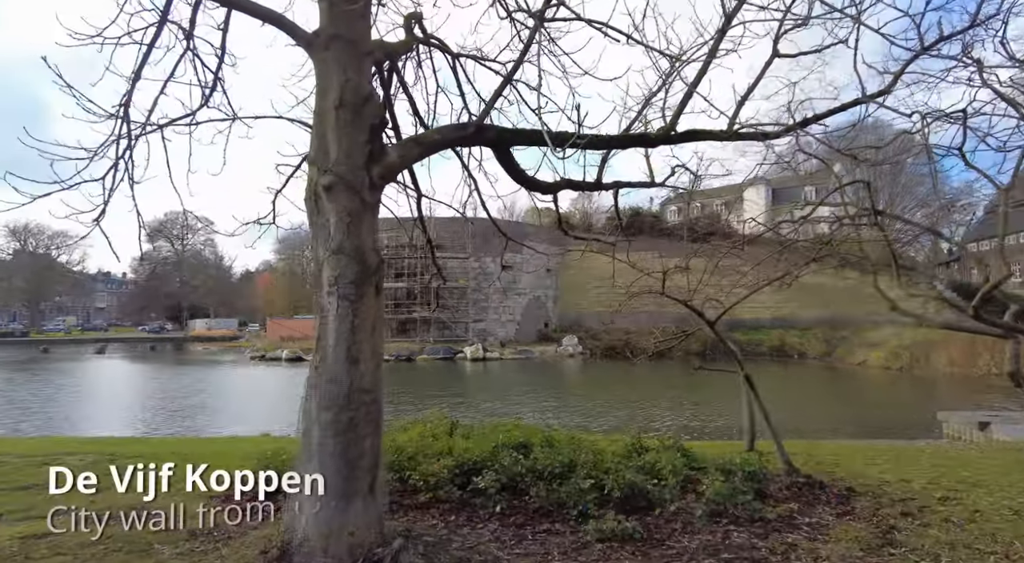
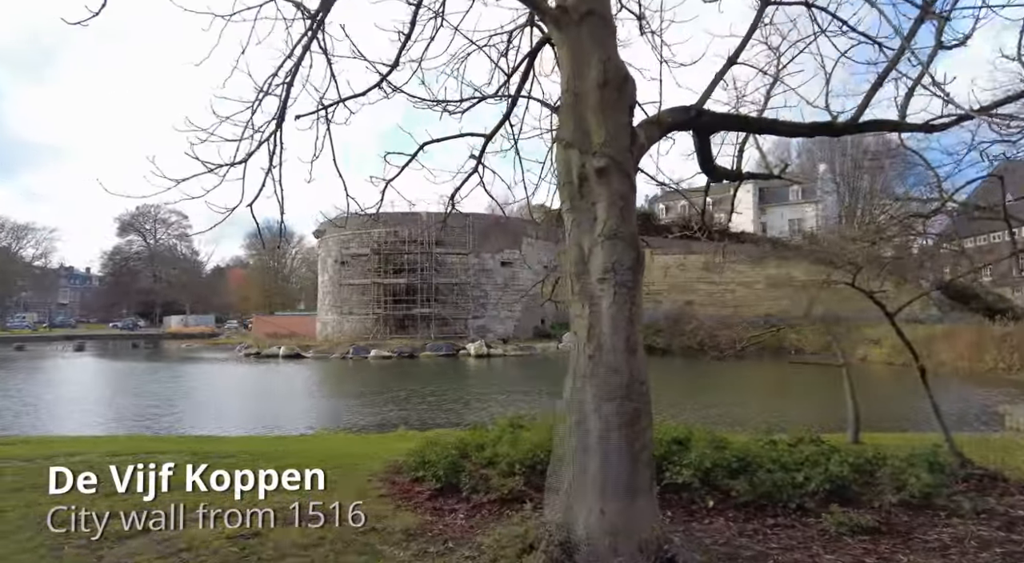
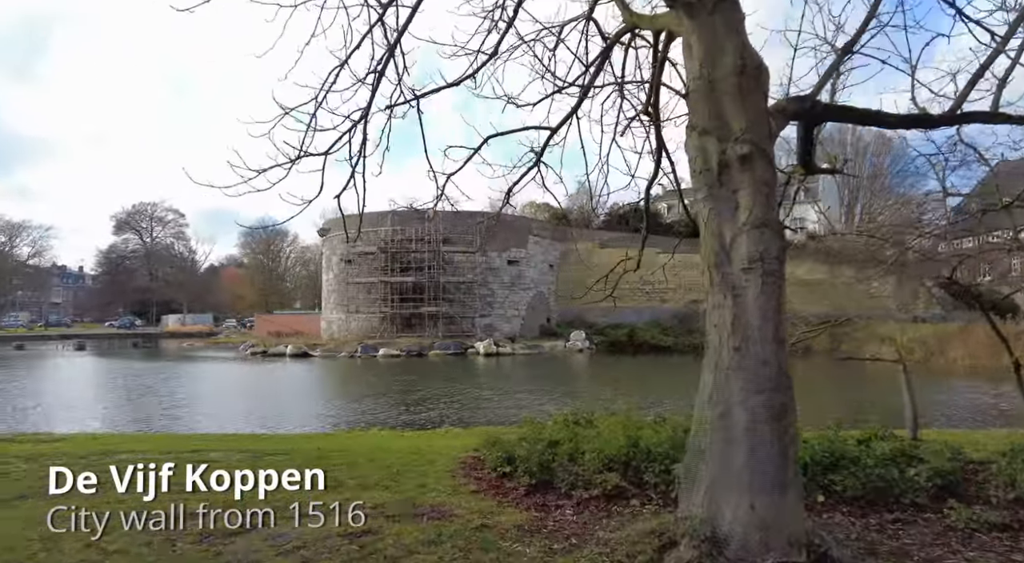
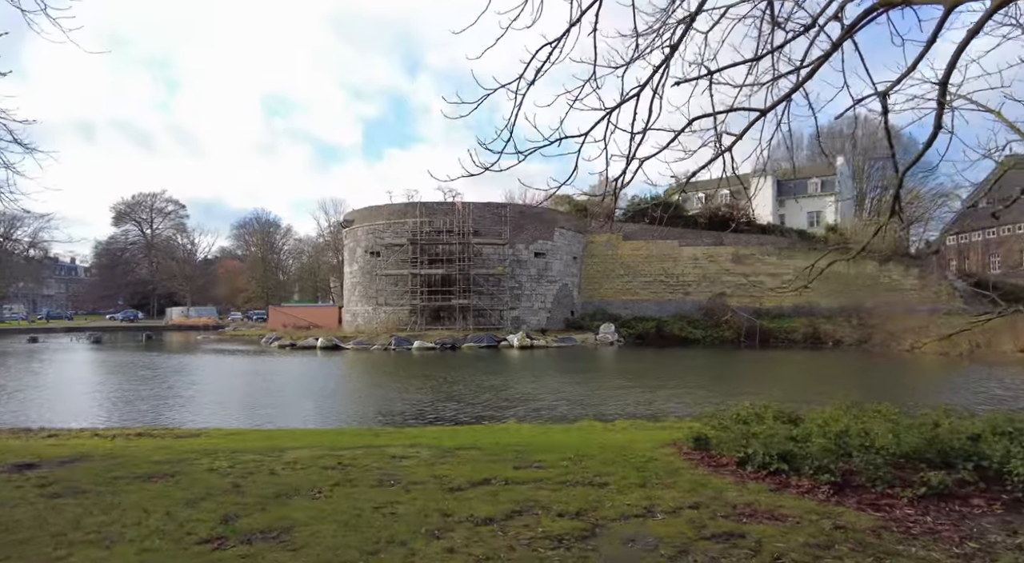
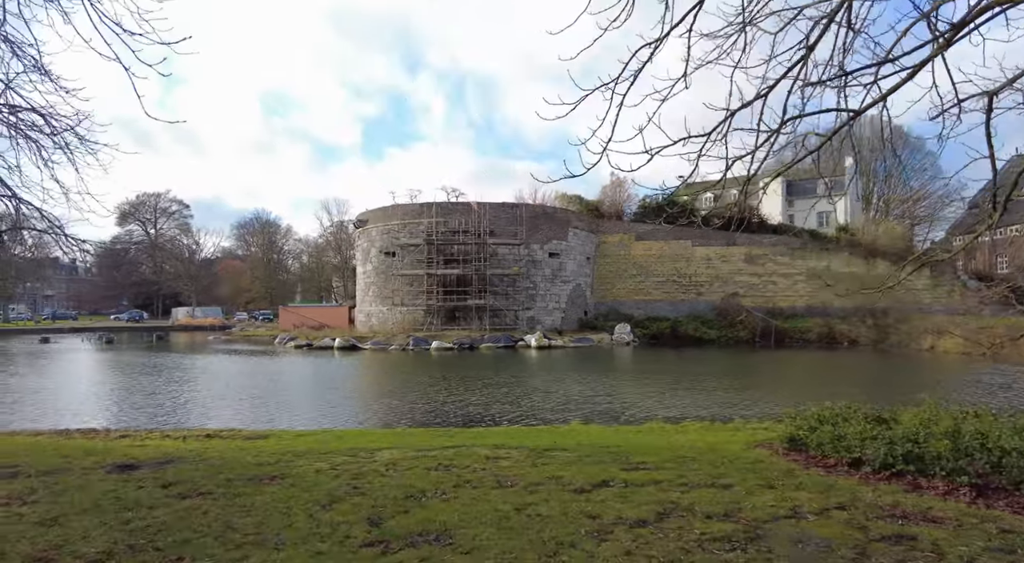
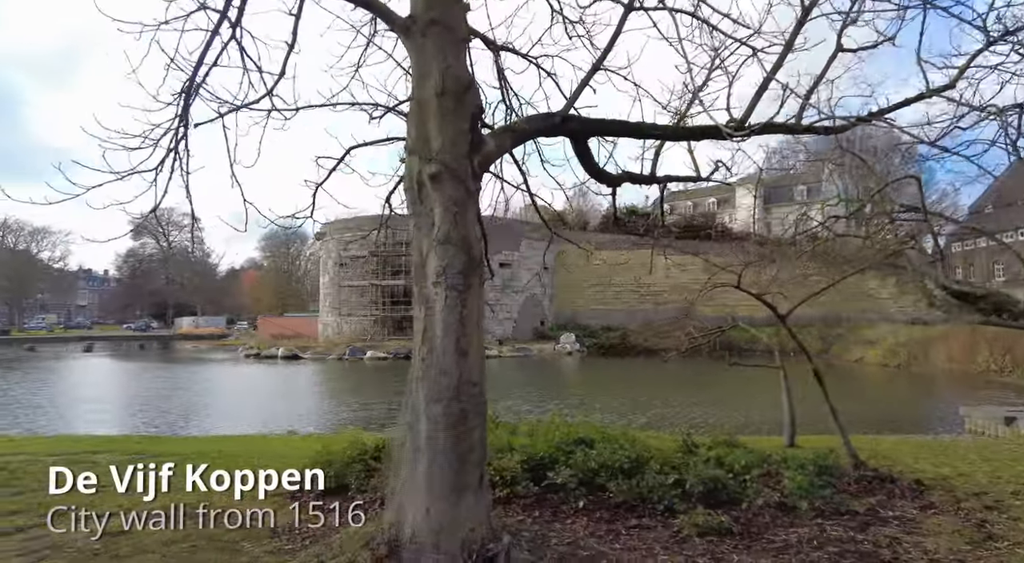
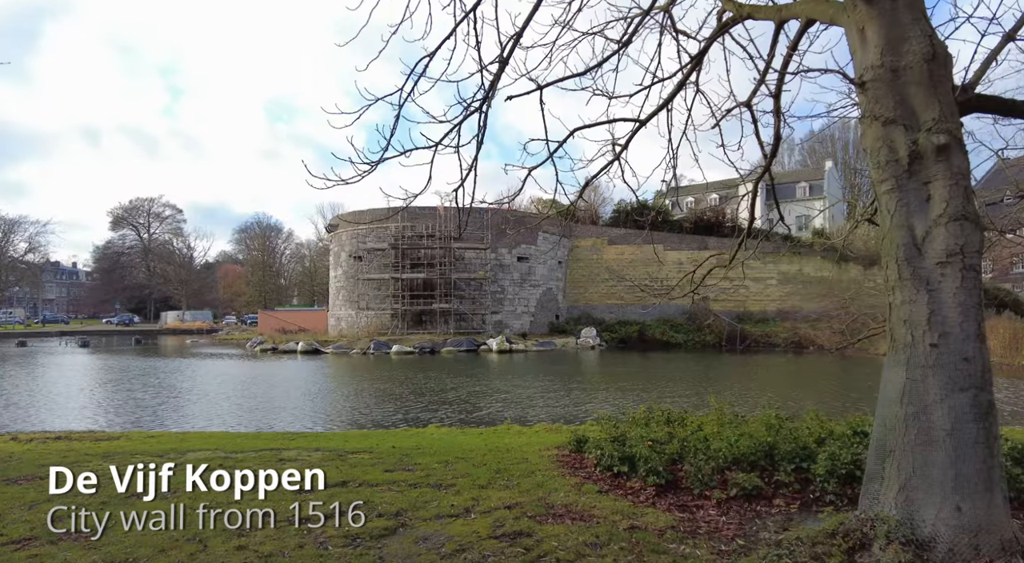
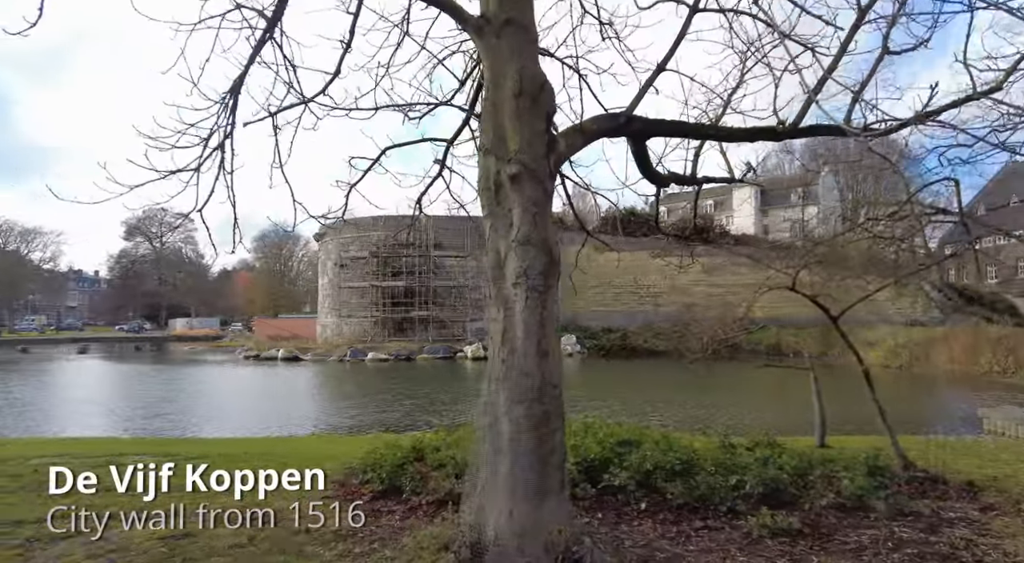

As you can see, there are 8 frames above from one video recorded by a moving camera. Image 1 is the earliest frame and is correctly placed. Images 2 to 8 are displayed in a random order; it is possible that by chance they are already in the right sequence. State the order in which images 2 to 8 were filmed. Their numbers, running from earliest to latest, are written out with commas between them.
6, 8, 2, 3, 7, 4, 5
